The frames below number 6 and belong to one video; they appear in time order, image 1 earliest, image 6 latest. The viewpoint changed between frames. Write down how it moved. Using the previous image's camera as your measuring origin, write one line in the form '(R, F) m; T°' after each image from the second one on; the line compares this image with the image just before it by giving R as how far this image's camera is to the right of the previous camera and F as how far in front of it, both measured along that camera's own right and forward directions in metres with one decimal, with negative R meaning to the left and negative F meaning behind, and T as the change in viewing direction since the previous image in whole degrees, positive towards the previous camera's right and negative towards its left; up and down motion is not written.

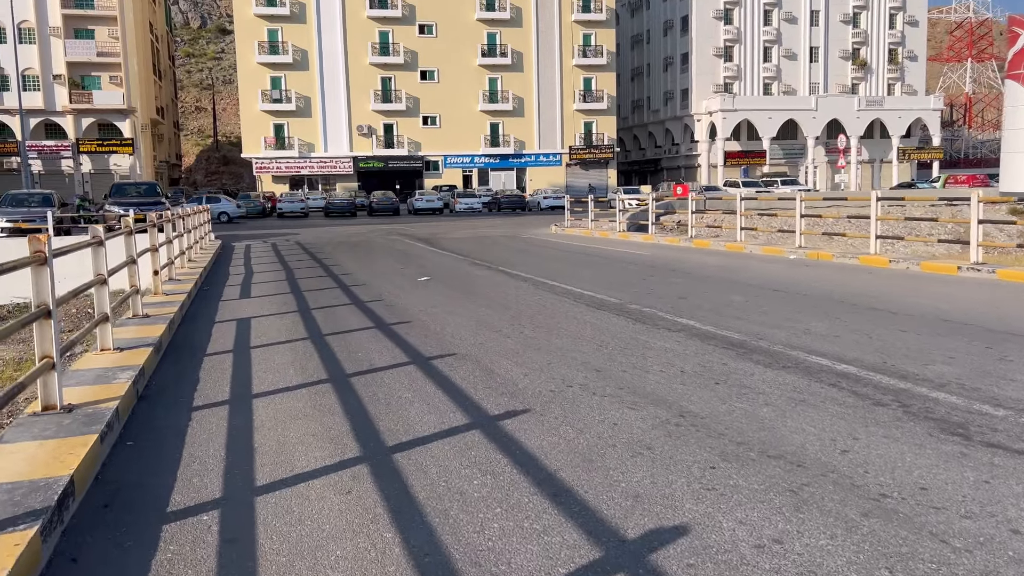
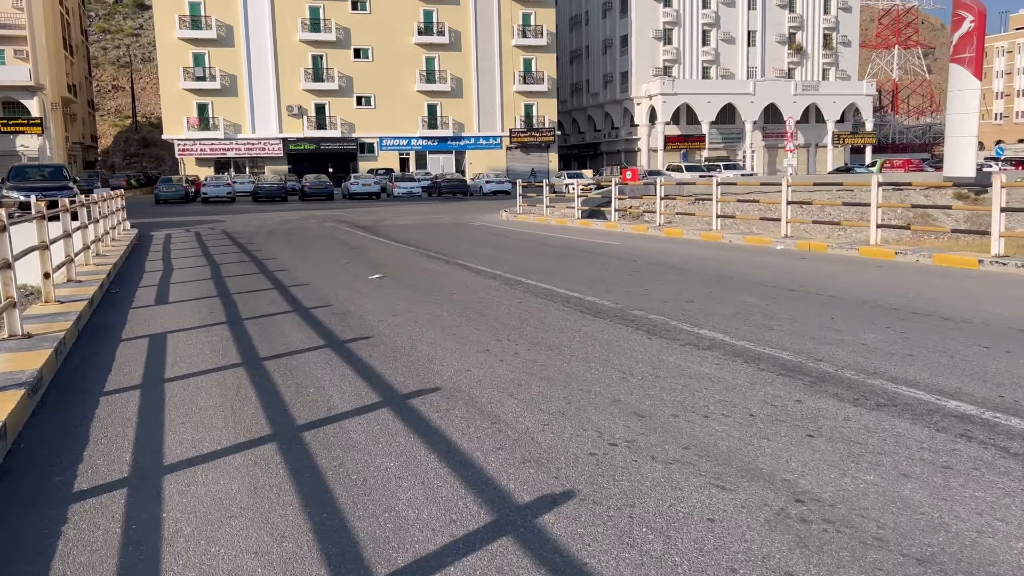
(-0.5, +1.7) m; +5°
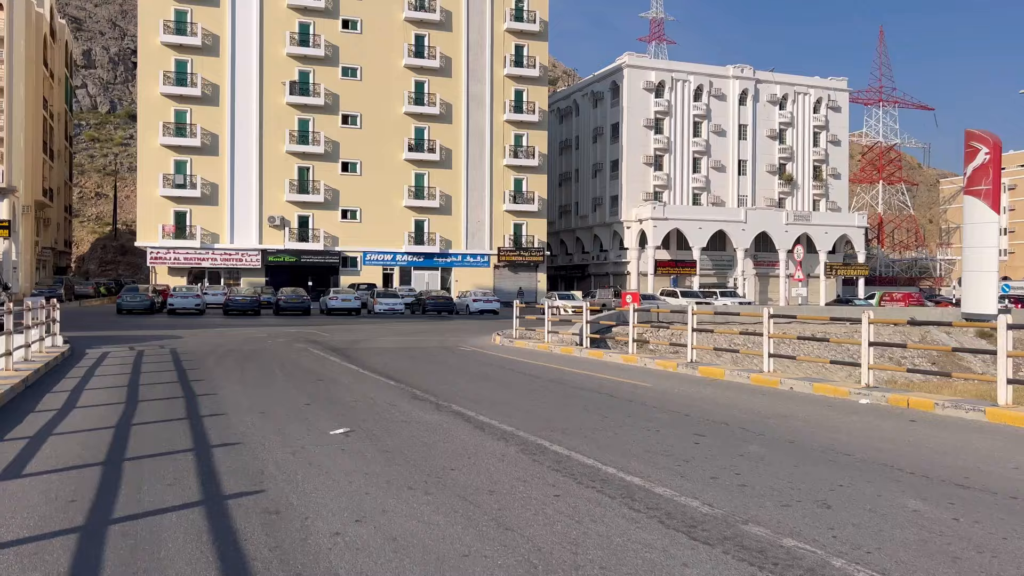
(-0.4, +3.1) m; +1°
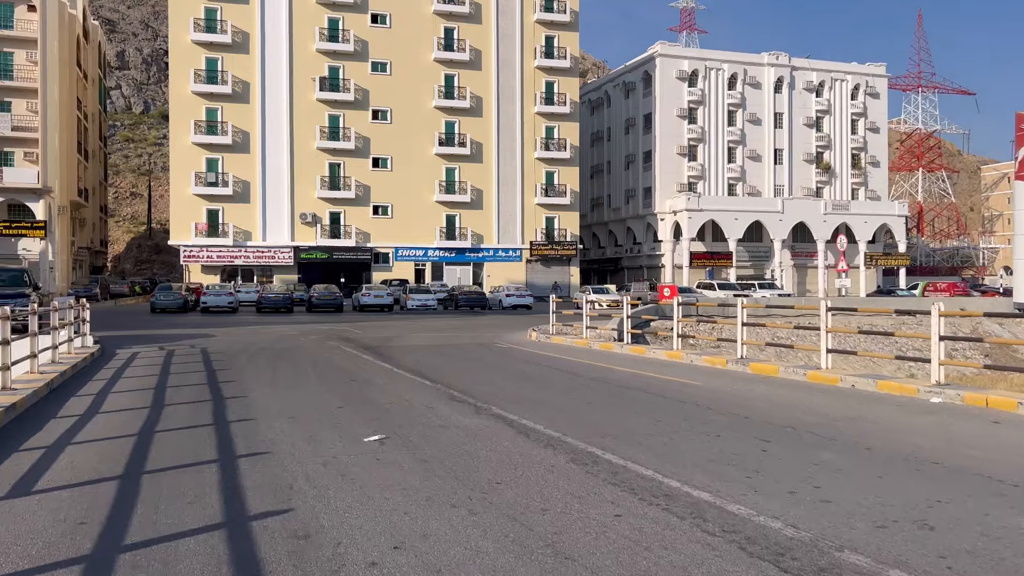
(-0.1, +0.6) m; -2°
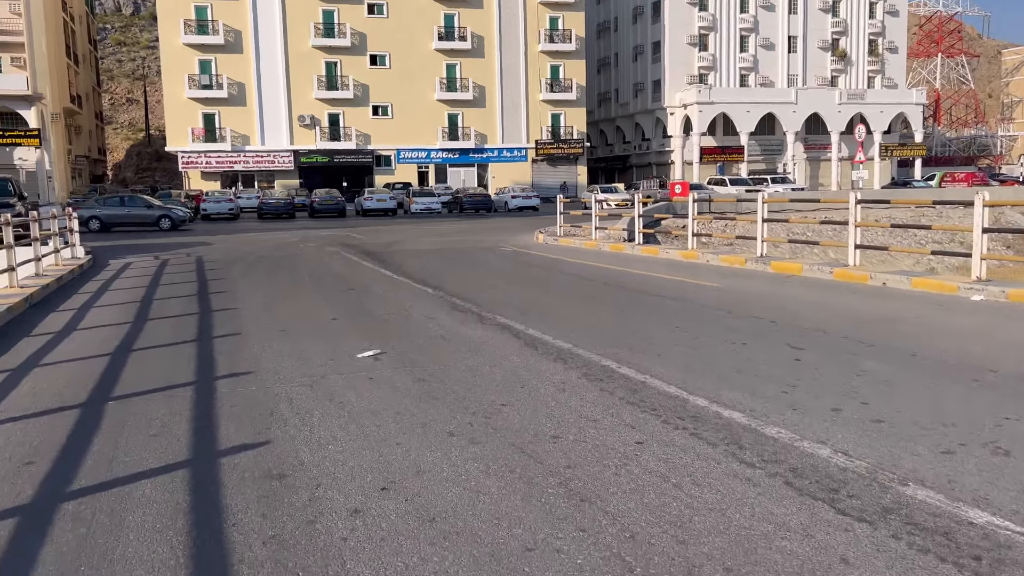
(0.0, +0.8) m; -1°
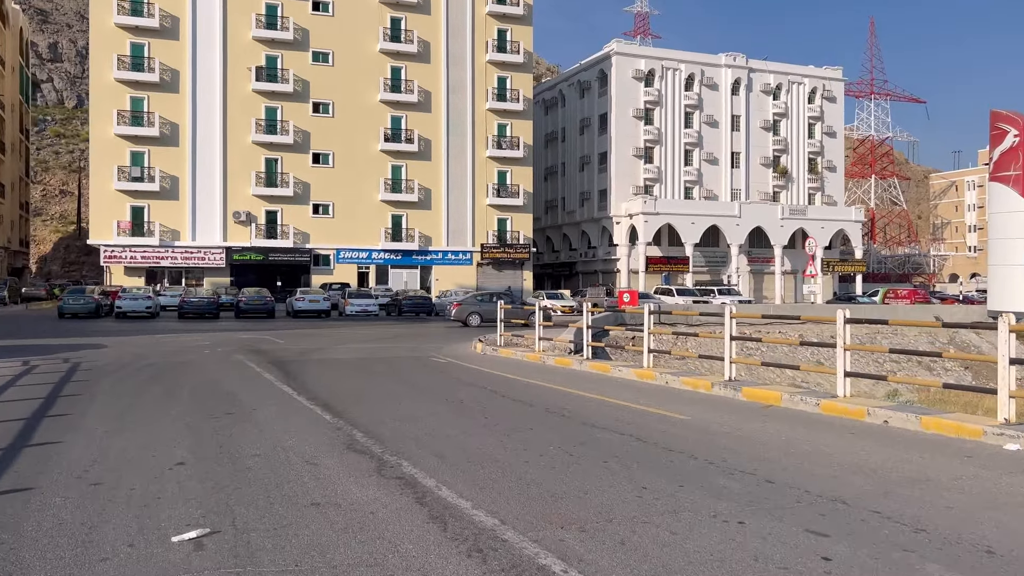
(+0.3, +2.1) m; +4°
